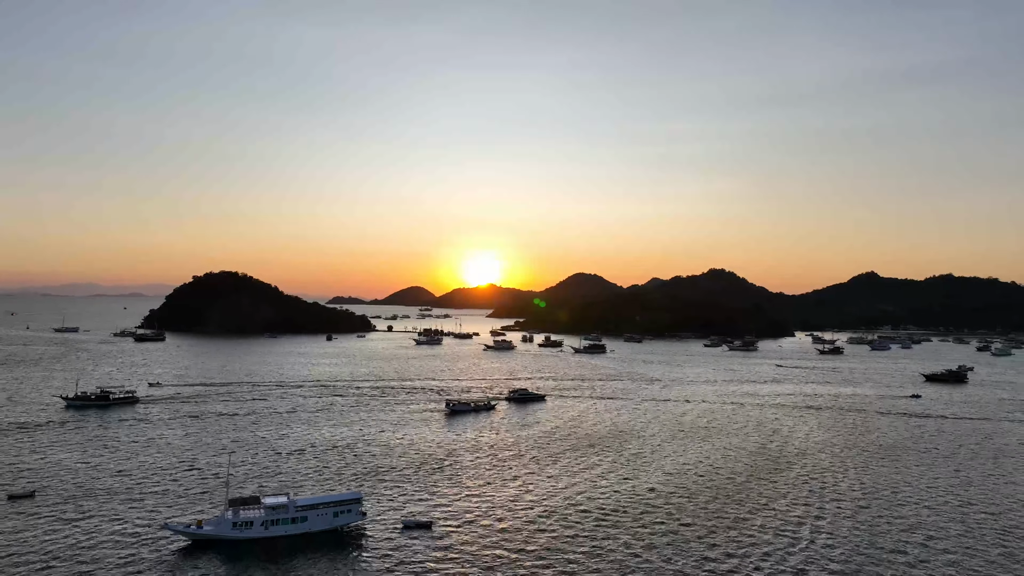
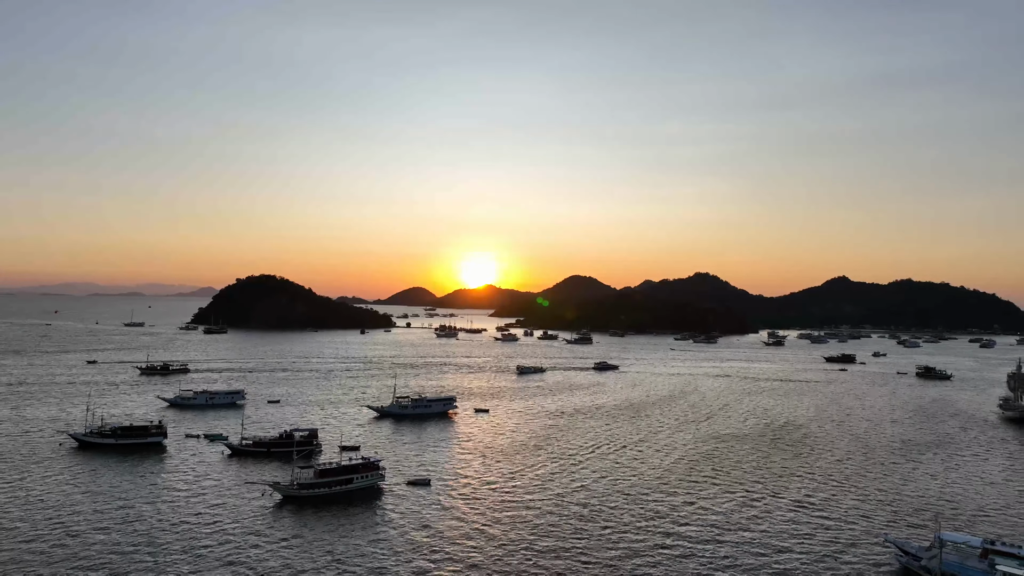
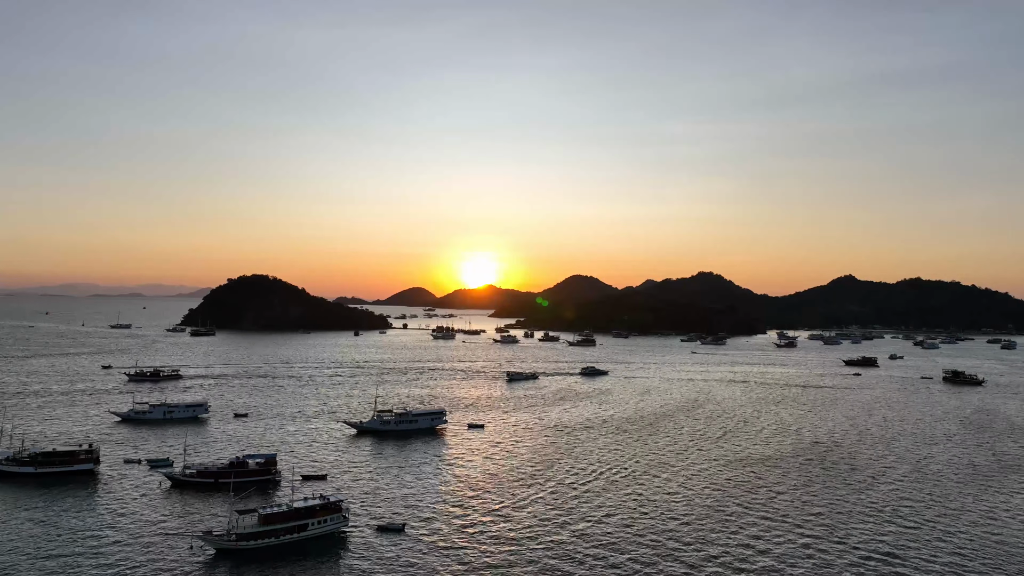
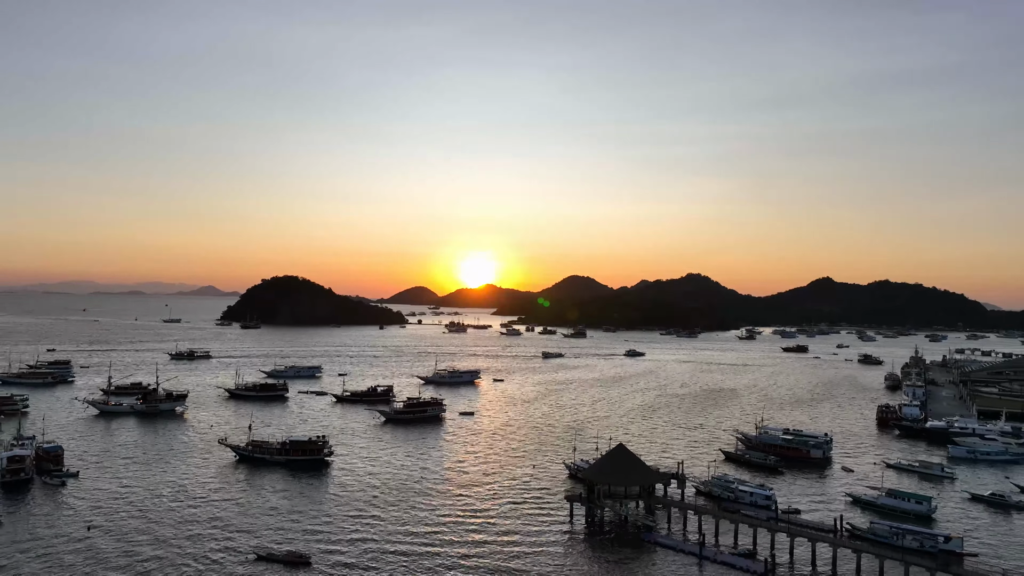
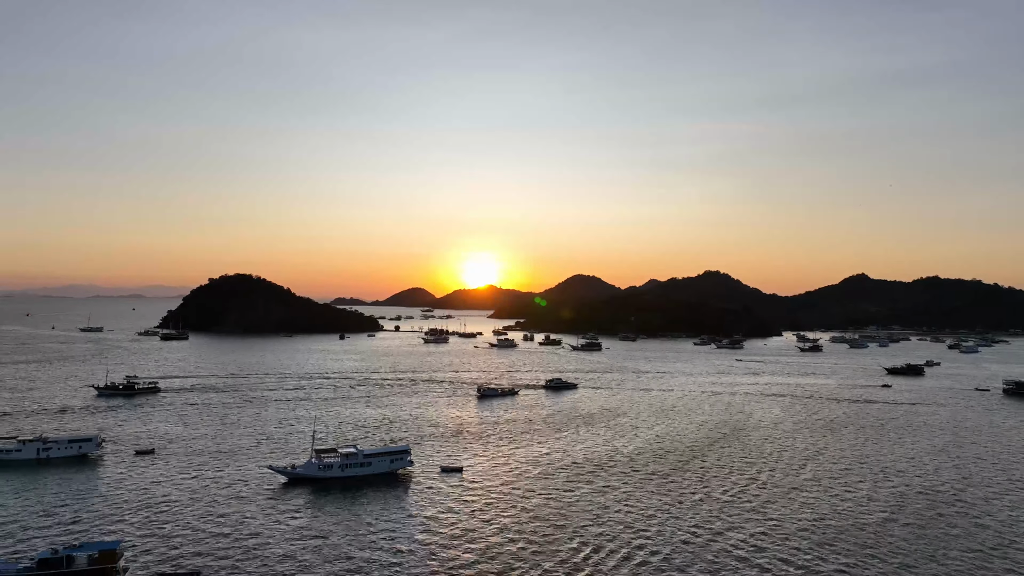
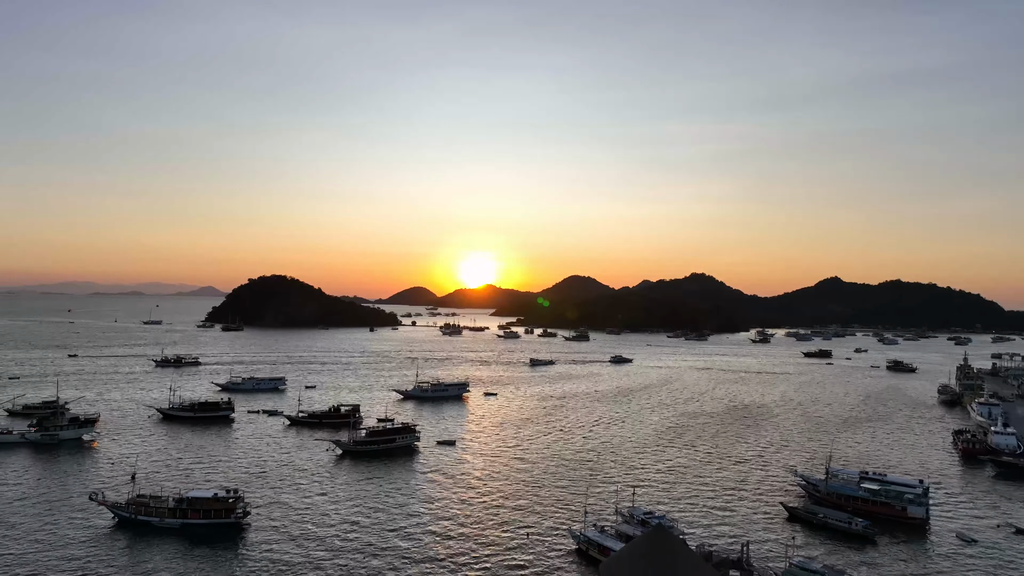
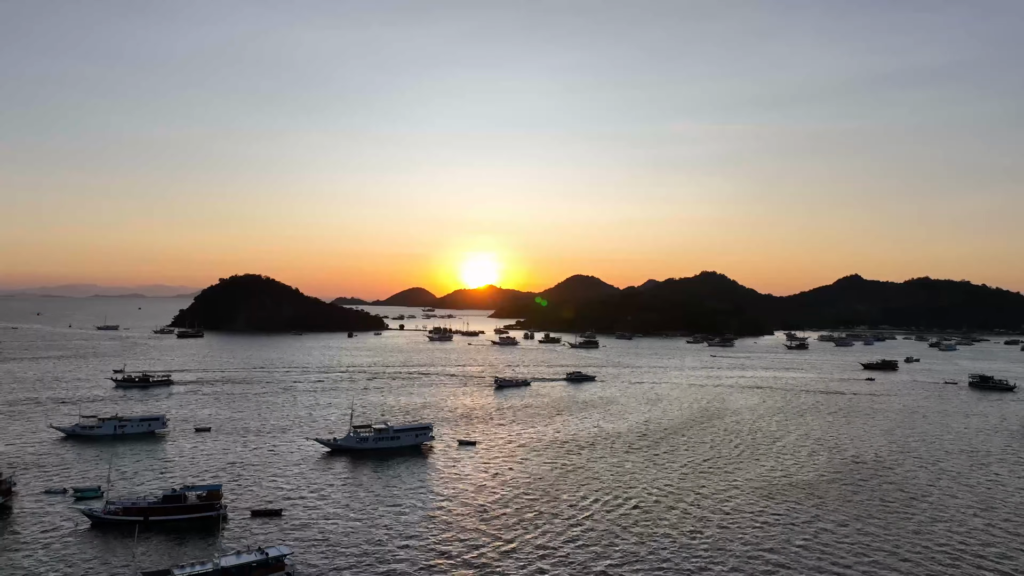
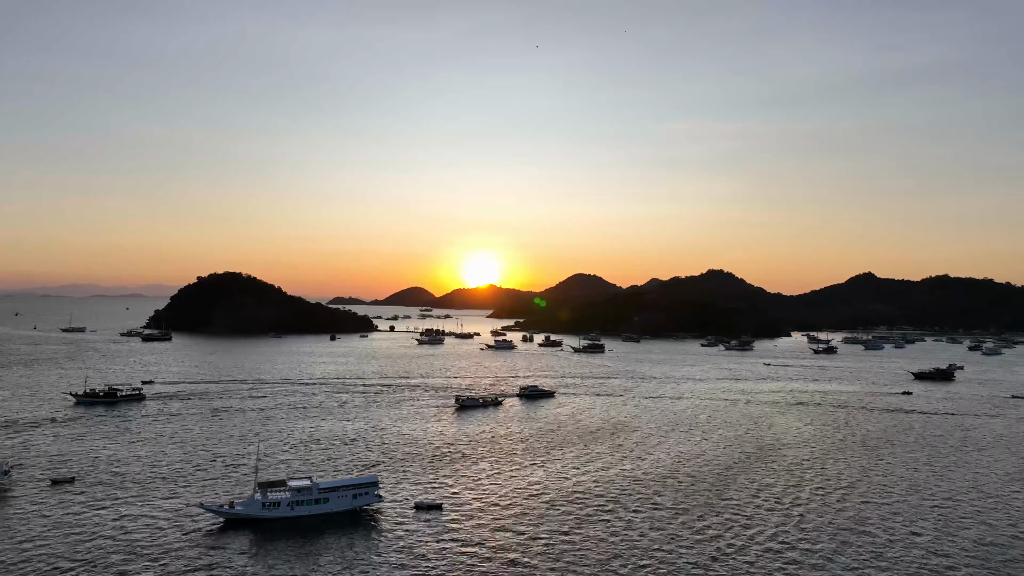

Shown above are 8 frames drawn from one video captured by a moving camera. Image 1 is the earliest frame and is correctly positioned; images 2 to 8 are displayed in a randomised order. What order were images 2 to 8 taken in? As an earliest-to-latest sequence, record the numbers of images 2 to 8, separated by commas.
8, 5, 7, 3, 2, 6, 4
